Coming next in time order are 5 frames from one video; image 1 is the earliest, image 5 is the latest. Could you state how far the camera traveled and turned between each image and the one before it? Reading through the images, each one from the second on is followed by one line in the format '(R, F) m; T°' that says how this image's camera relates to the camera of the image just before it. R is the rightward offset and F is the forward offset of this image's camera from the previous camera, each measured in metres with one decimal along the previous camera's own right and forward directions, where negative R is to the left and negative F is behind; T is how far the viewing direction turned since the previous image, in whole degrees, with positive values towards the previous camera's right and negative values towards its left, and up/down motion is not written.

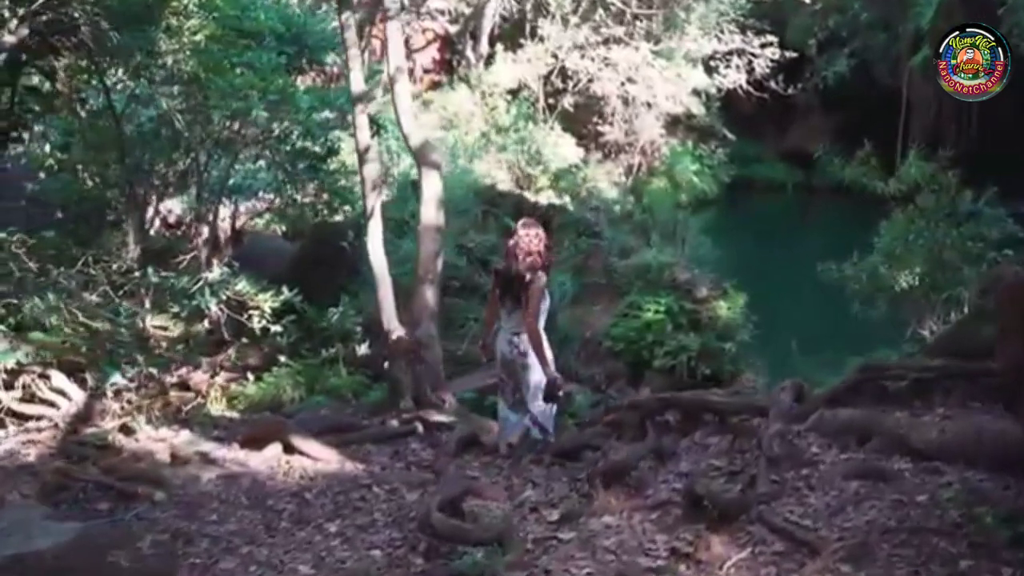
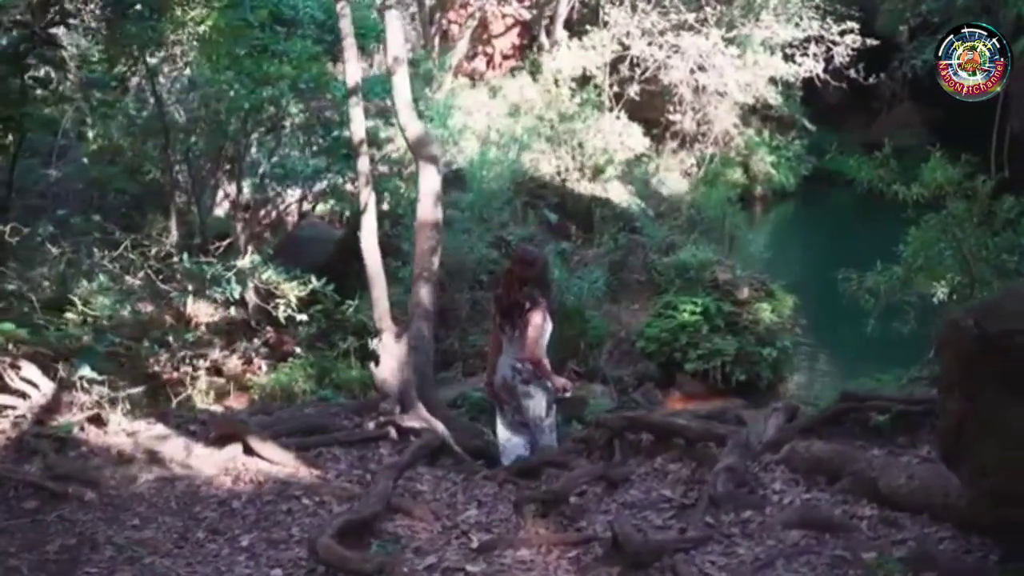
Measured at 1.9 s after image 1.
(+0.9, +0.4) m; -6°
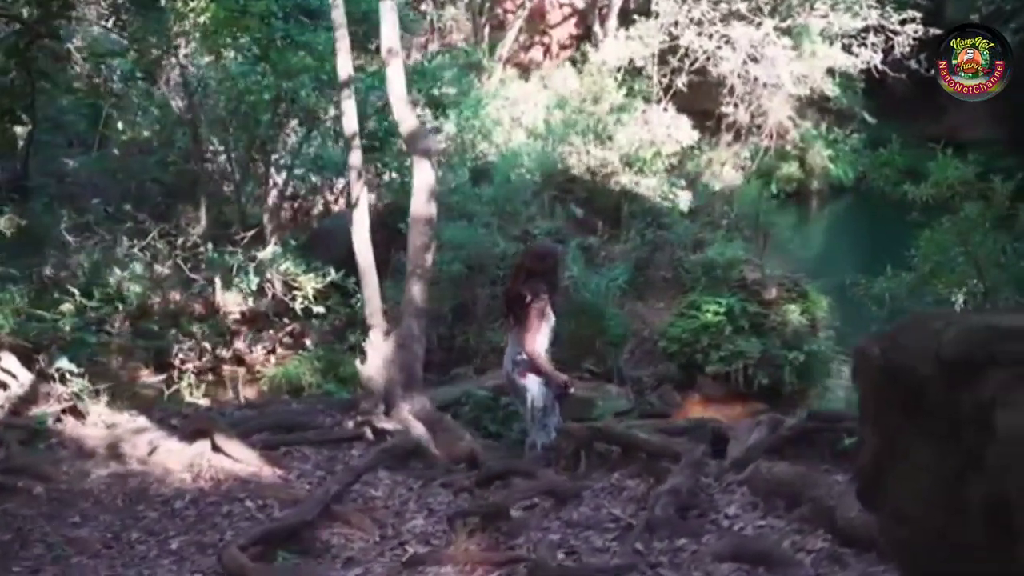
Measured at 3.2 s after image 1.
(+0.7, +0.2) m; -5°
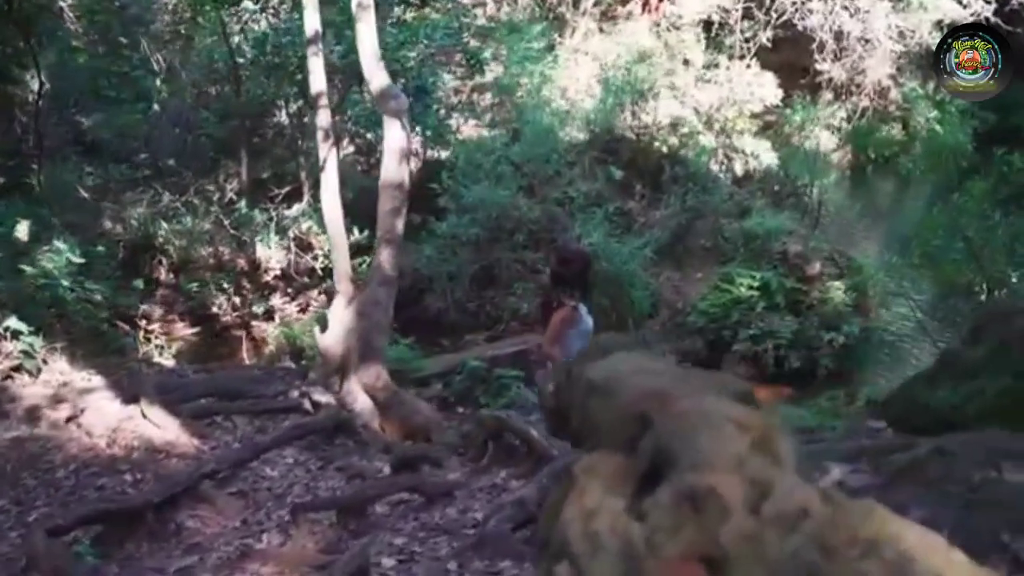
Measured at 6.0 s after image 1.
(+1.2, +0.5) m; -8°
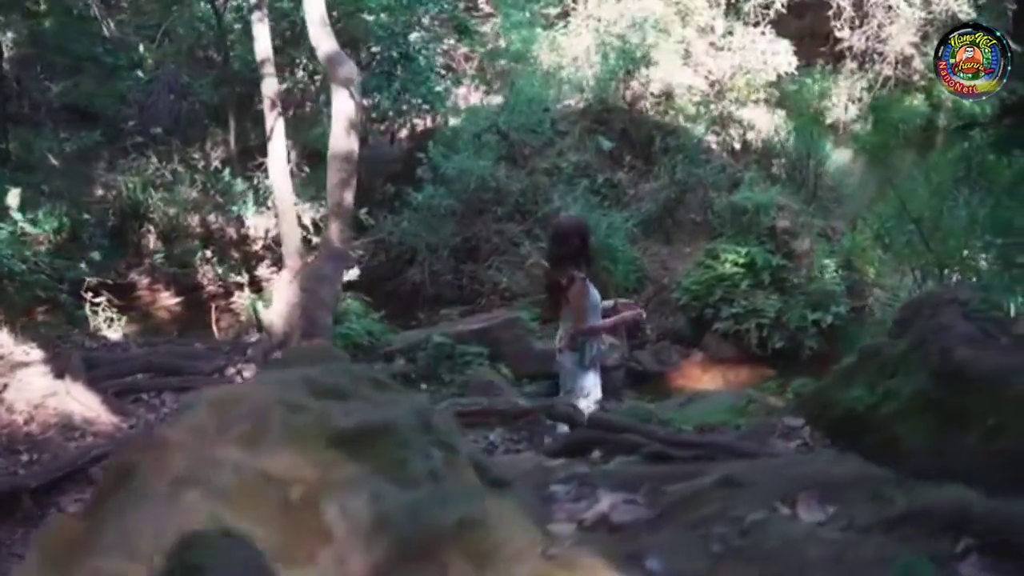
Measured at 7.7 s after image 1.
(+0.7, +0.3) m; -3°
